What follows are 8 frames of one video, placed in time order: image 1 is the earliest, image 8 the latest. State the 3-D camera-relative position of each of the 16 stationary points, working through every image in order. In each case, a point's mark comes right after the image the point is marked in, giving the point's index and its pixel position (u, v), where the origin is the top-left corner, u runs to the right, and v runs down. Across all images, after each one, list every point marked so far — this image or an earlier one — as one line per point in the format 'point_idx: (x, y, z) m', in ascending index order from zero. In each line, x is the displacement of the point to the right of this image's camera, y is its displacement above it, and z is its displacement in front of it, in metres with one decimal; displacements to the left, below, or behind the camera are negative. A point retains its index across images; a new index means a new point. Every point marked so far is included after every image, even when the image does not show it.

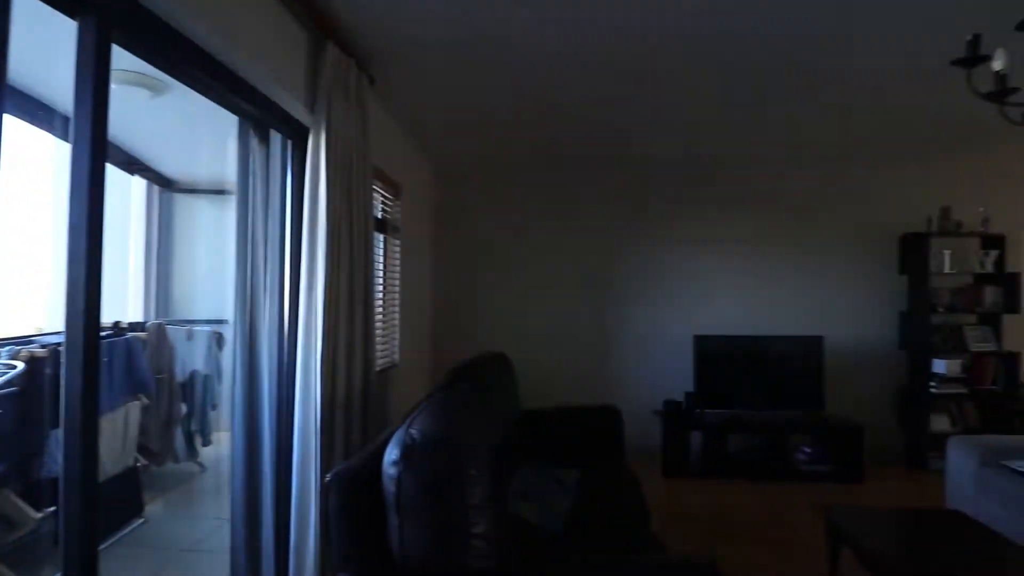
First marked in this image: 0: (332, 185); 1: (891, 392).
0: (-0.7, +0.4, +2.0) m
1: (+2.9, -0.8, +3.9) m
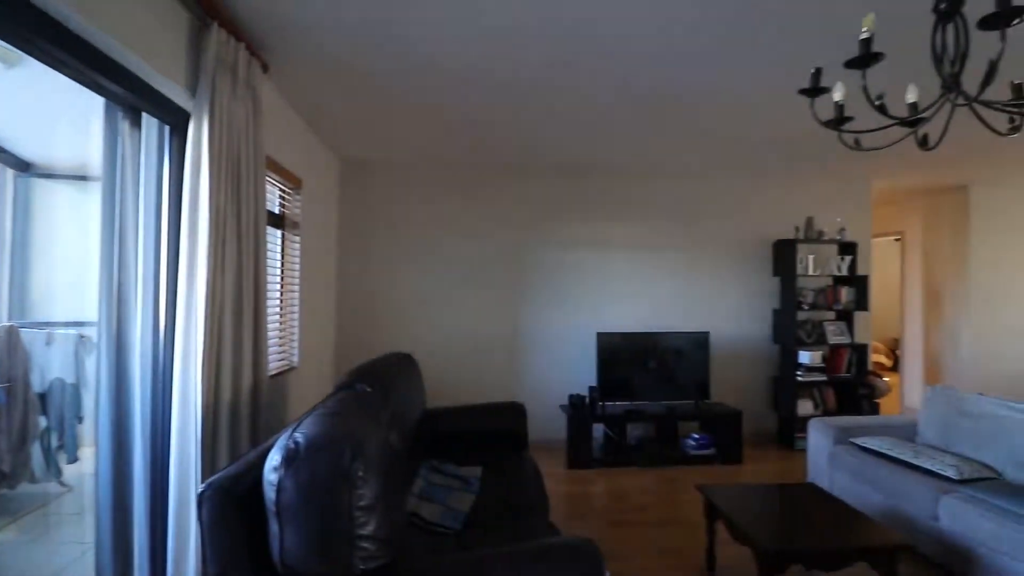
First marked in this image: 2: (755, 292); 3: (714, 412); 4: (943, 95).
0: (-1.1, +0.4, +1.8) m
1: (+2.2, -0.8, +4.3) m
2: (+2.1, 0.0, +4.3) m
3: (+1.6, -1.0, +3.8) m
4: (+1.3, +0.6, +1.4) m
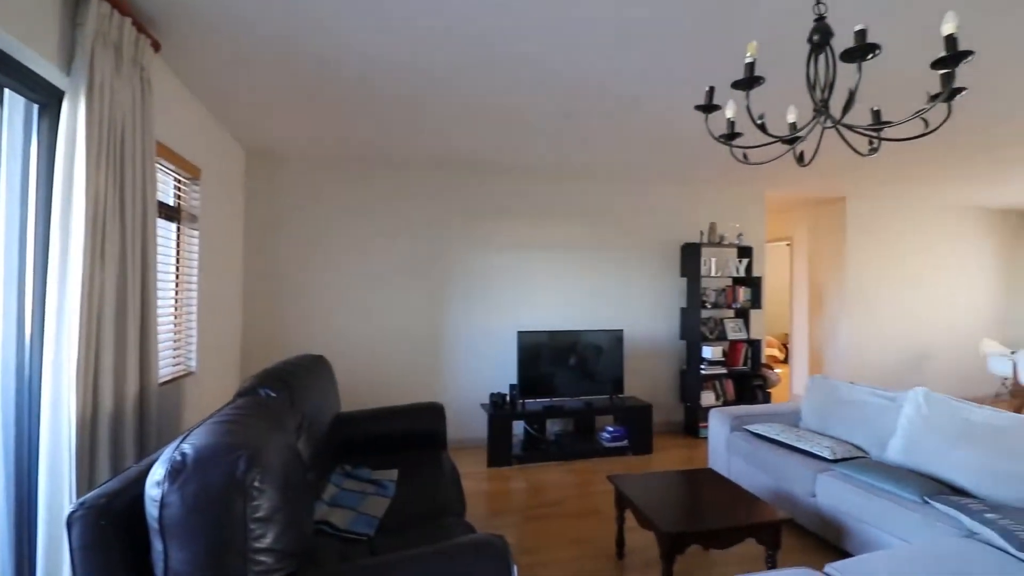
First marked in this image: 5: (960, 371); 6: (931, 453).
0: (-1.4, +0.4, +1.7) m
1: (+1.5, -0.8, +4.6) m
2: (+1.4, 0.0, +4.6) m
3: (+0.9, -1.0, +4.0) m
4: (+1.0, +0.6, +1.6) m
5: (+5.1, -0.9, +5.6) m
6: (+2.1, -0.8, +2.5) m
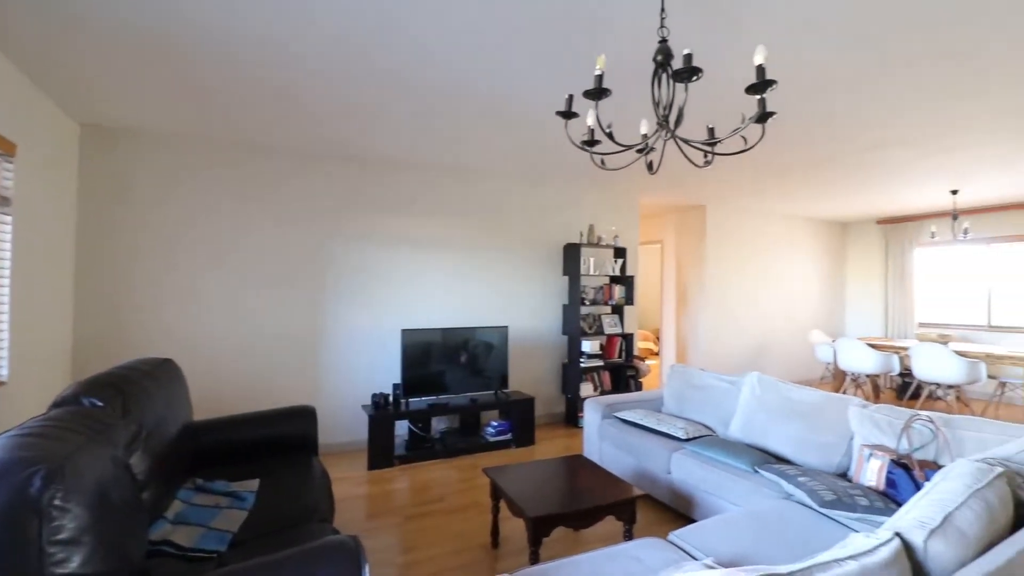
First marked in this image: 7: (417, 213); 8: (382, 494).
0: (-1.8, +0.4, +1.4) m
1: (+0.4, -0.8, +4.8) m
2: (+0.3, 0.0, +4.8) m
3: (0.0, -0.9, +4.1) m
4: (+0.5, +0.6, +1.8) m
5: (+3.7, -0.9, +6.5) m
6: (+1.4, -0.8, +2.9) m
7: (-0.8, +0.6, +4.2) m
8: (-0.9, -1.4, +3.3) m
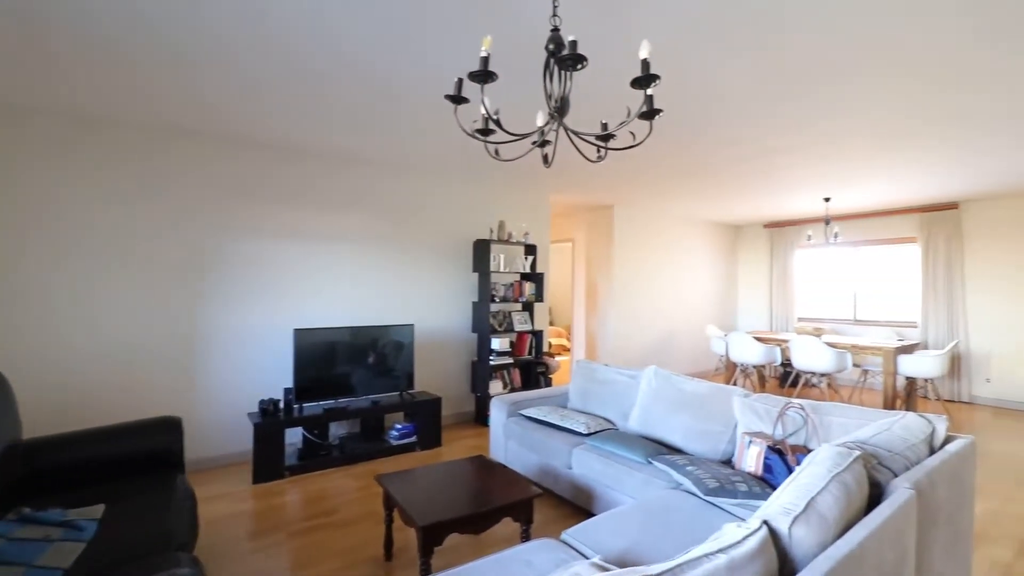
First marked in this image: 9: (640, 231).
0: (-2.1, +0.5, +0.9) m
1: (-0.4, -0.8, +4.7) m
2: (-0.5, 0.0, +4.7) m
3: (-0.8, -0.9, +4.0) m
4: (+0.1, +0.6, +1.7) m
5: (+2.6, -0.9, +7.0) m
6: (+0.9, -0.8, +2.9) m
7: (-1.6, +0.7, +3.9) m
8: (-1.5, -1.3, +3.0) m
9: (+1.6, +0.7, +6.3) m
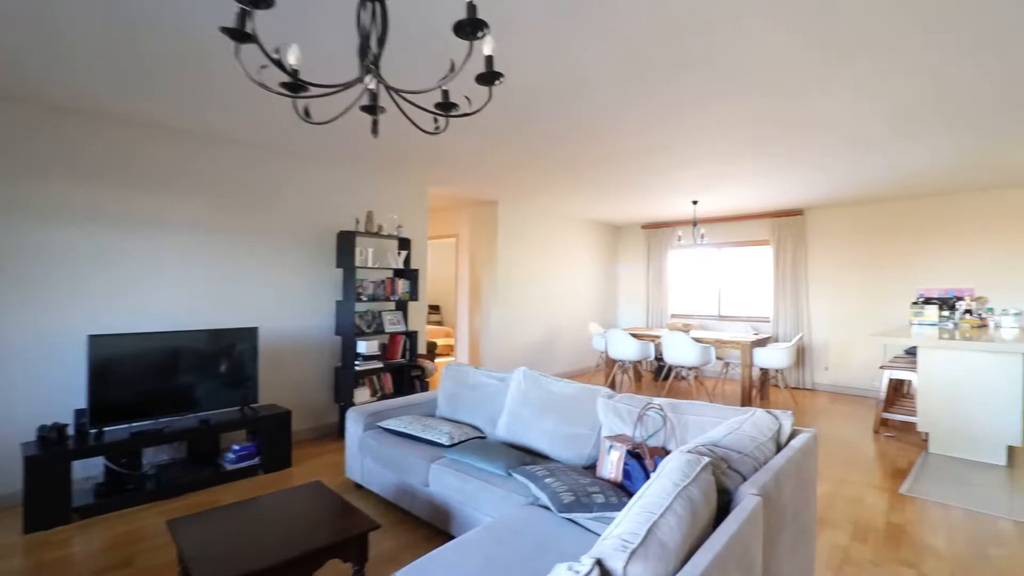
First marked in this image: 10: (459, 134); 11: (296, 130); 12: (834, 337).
0: (-2.5, +0.5, +0.2) m
1: (-1.6, -0.7, +4.2) m
2: (-1.6, 0.0, +4.1) m
3: (-1.8, -0.9, +3.4) m
4: (-0.4, +0.6, +1.4) m
5: (+0.9, -0.9, +7.0) m
6: (+0.1, -0.8, +2.7) m
7: (-2.5, +0.7, +3.2) m
8: (-2.2, -1.3, +2.3) m
9: (+0.1, +0.7, +6.1) m
10: (-0.4, +1.2, +3.7) m
11: (-1.5, +1.1, +3.4) m
12: (+4.0, -0.6, +6.1) m
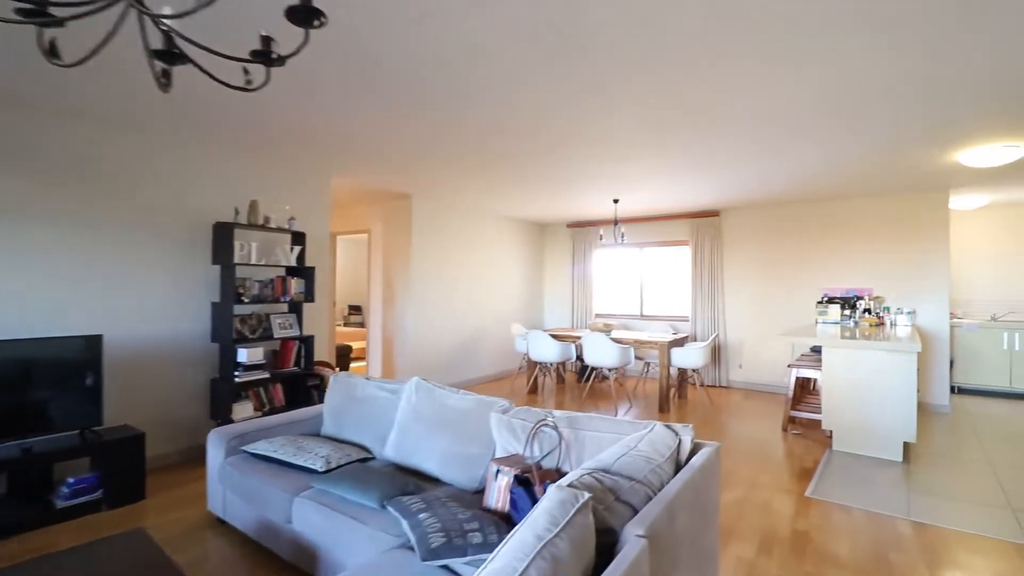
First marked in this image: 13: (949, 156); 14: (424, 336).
0: (-2.7, +0.5, -0.4) m
1: (-2.3, -0.7, +3.7) m
2: (-2.4, 0.0, +3.6) m
3: (-2.4, -0.9, +2.9) m
4: (-0.8, +0.6, +1.0) m
5: (-0.2, -0.9, +6.8) m
6: (-0.5, -0.8, +2.4) m
7: (-3.1, +0.7, +2.5) m
8: (-2.7, -1.3, +1.7) m
9: (-0.8, +0.7, +5.8) m
10: (-1.1, +1.2, +3.3) m
11: (-2.1, +1.1, +2.9) m
12: (+3.0, -0.6, +6.2) m
13: (+3.7, +1.1, +4.2) m
14: (-1.0, -0.5, +5.6) m
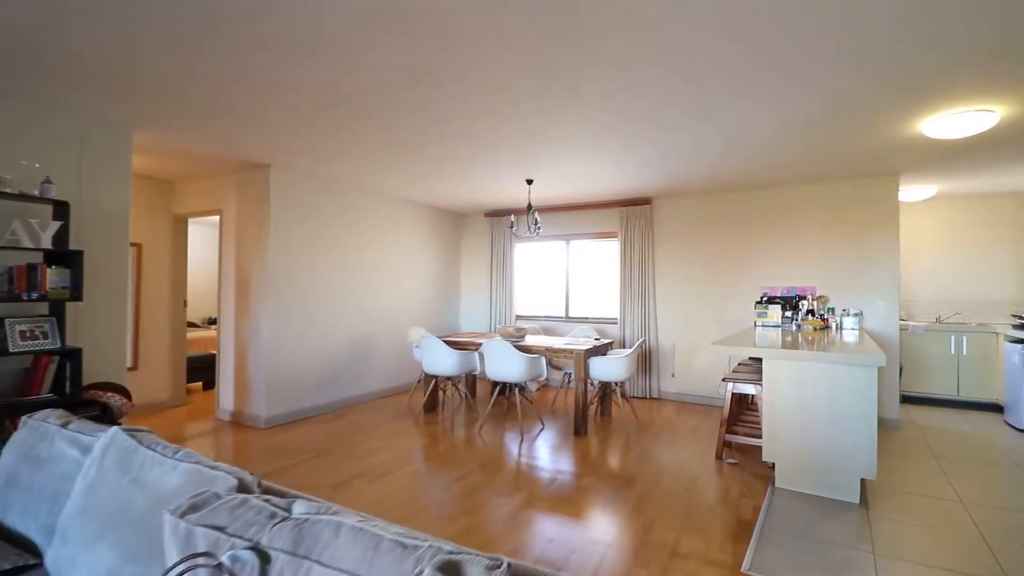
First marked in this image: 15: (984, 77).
0: (-3.1, +0.5, -1.7) m
1: (-3.1, -0.7, +2.4) m
2: (-3.2, +0.1, +2.3) m
3: (-3.1, -0.8, +1.6) m
4: (-1.4, +0.6, 0.0) m
5: (-1.3, -0.8, +5.7) m
6: (-1.2, -0.7, +1.4) m
7: (-3.8, +0.7, +1.2) m
8: (-3.4, -1.3, +0.4) m
9: (-1.9, +0.8, +4.7) m
10: (-1.9, +1.2, +2.2) m
11: (-2.8, +1.1, +1.6) m
12: (+1.9, -0.6, +5.5) m
13: (+2.8, +1.1, +3.5) m
14: (-2.0, -0.5, +4.5) m
15: (+2.6, +1.2, +2.7) m
